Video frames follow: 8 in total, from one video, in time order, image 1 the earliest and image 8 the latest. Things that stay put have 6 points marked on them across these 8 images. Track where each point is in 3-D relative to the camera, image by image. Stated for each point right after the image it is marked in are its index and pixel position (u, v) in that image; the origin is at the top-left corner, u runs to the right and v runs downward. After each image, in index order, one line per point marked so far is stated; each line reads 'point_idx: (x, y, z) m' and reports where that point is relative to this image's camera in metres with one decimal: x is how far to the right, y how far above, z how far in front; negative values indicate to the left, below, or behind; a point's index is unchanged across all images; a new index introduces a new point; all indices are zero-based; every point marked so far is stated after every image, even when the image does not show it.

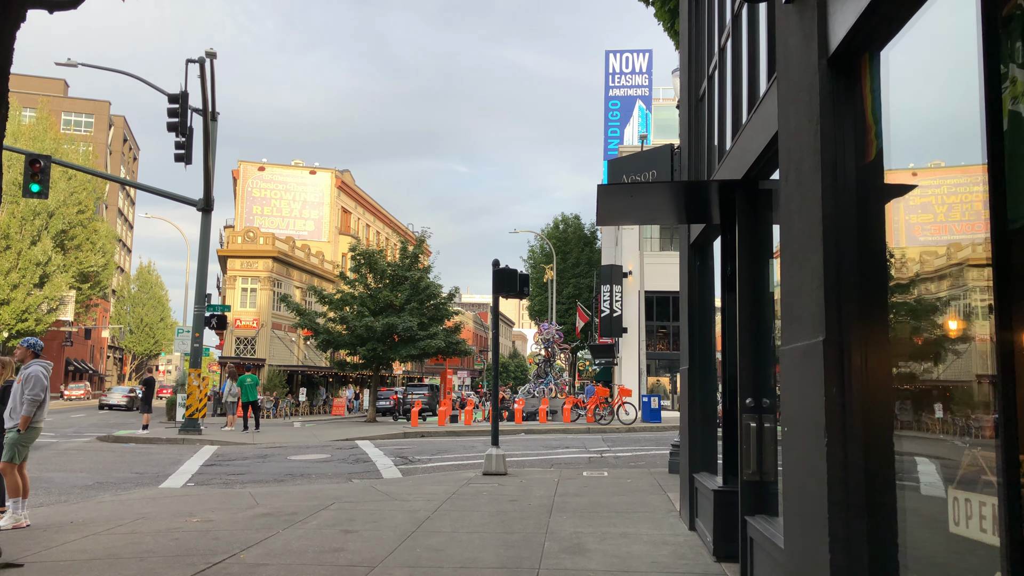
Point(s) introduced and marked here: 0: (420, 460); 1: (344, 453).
0: (-1.6, -2.9, +14.4) m
1: (-3.0, -3.0, +15.5) m
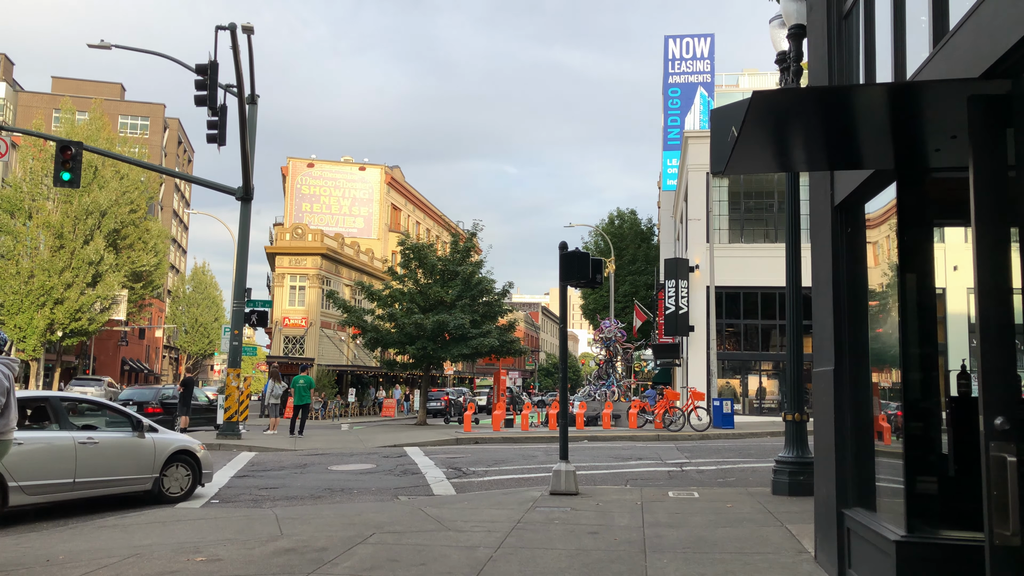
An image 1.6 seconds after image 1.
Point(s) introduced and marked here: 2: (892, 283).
0: (-0.6, -2.7, +12.8) m
1: (-2.0, -2.8, +13.9) m
2: (+2.3, 0.0, +5.1) m
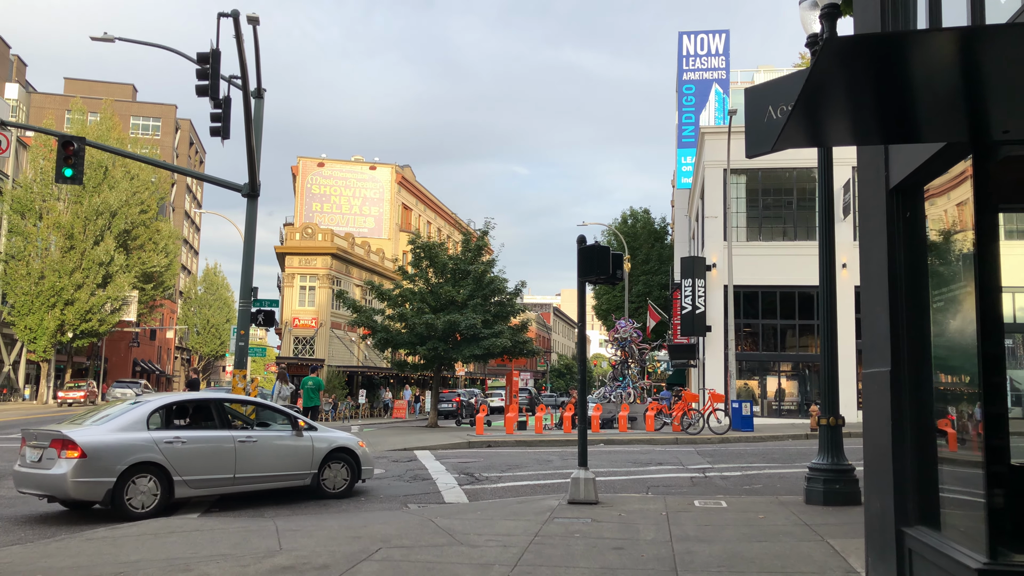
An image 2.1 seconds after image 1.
0: (-0.3, -2.7, +12.2) m
1: (-1.7, -2.8, +13.4) m
2: (+2.4, +0.1, +4.5) m
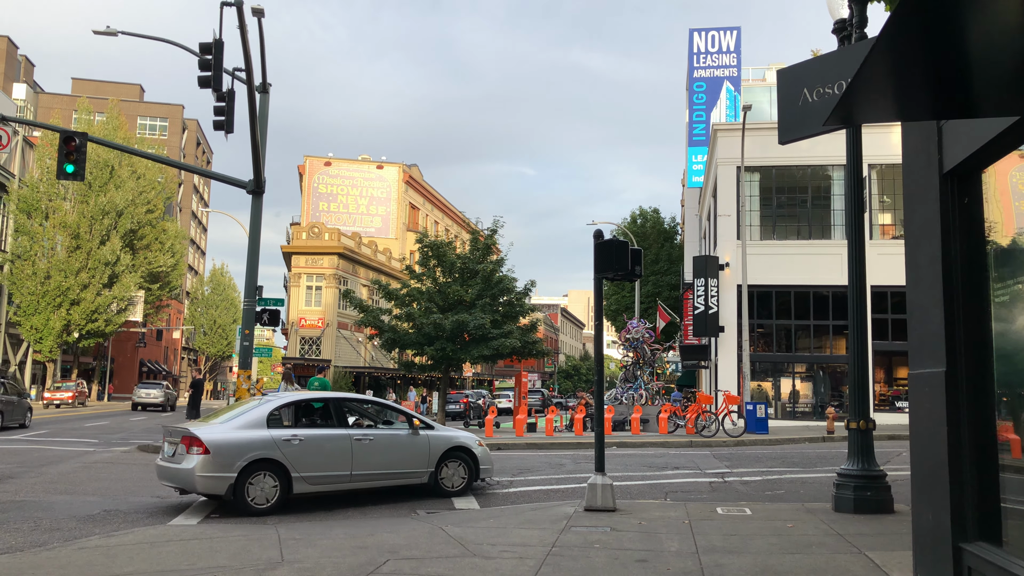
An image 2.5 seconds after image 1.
0: (-0.2, -2.7, +11.8) m
1: (-1.6, -2.8, +13.0) m
2: (+2.5, +0.1, +4.1) m
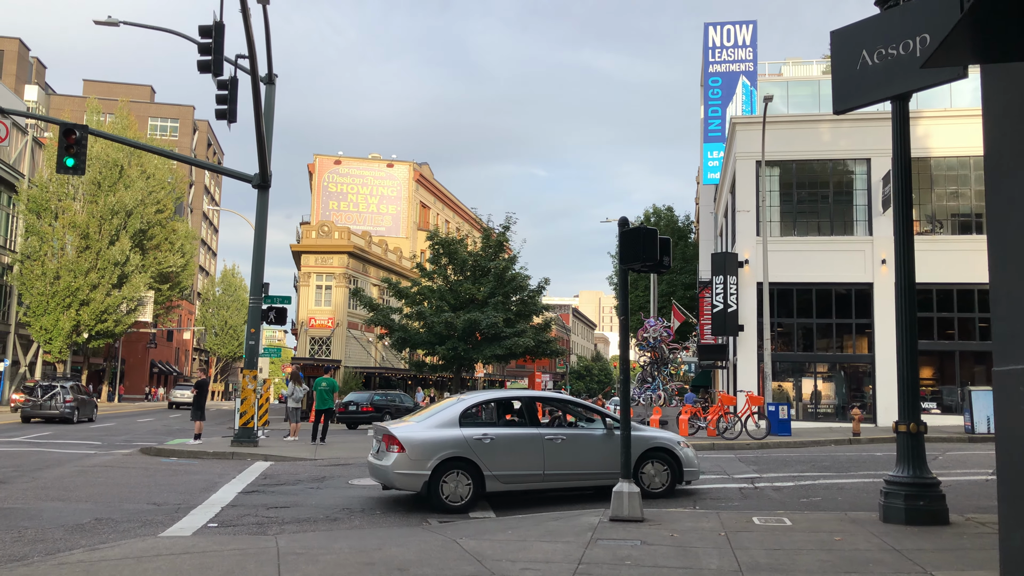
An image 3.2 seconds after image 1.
0: (0.0, -2.6, +11.1) m
1: (-1.3, -2.7, +12.3) m
2: (+2.6, +0.2, +3.4) m
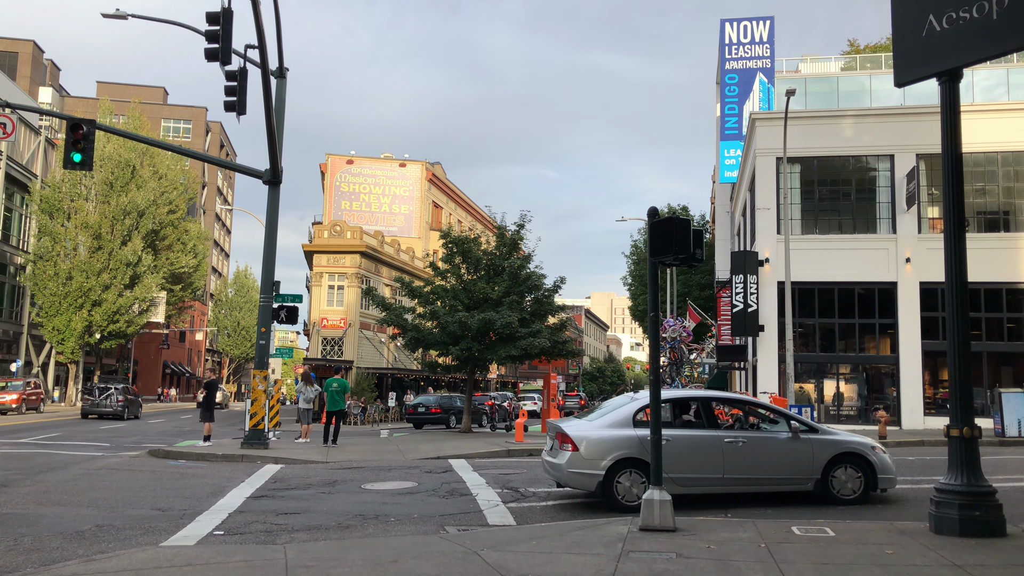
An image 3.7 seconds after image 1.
0: (+0.3, -2.6, +10.6) m
1: (-1.1, -2.6, +11.8) m
2: (+2.7, +0.3, +2.9) m
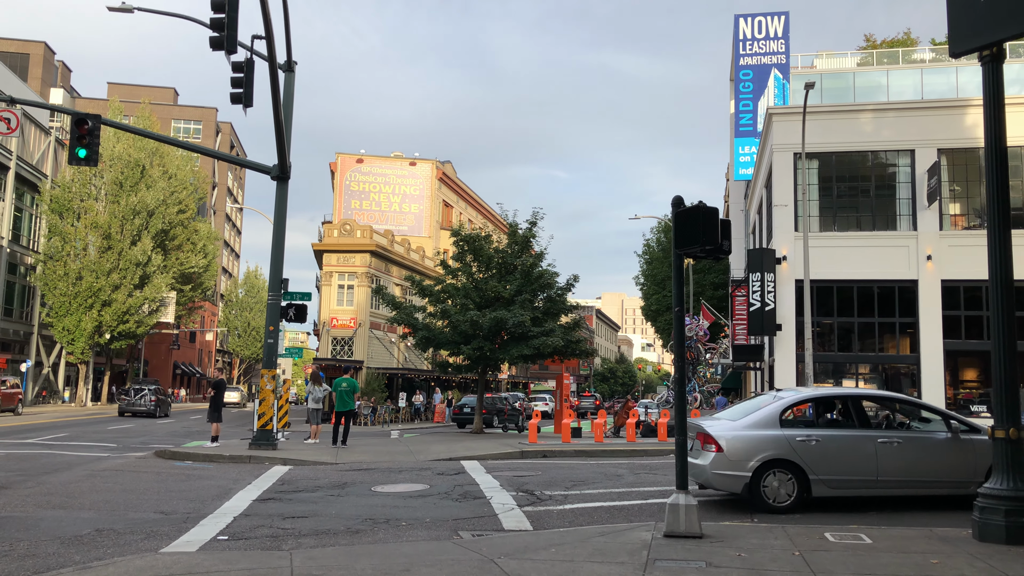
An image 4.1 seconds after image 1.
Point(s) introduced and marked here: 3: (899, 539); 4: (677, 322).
0: (+0.5, -2.5, +10.2) m
1: (-0.9, -2.6, +11.5) m
2: (+2.8, +0.3, +2.5) m
3: (+3.2, -2.1, +7.0) m
4: (+1.4, -0.3, +7.4) m
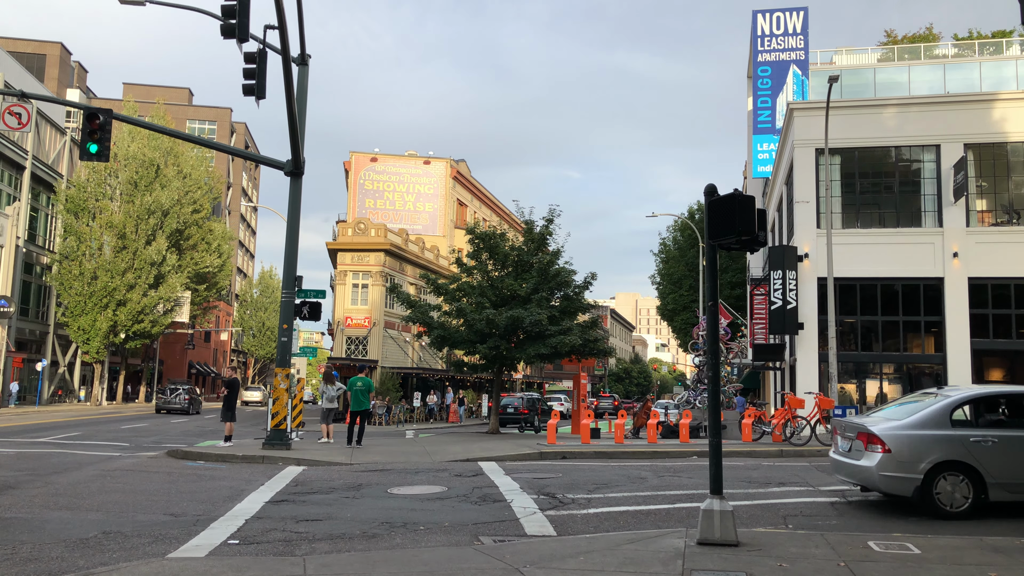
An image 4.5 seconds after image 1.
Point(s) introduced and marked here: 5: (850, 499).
0: (+0.7, -2.4, +9.9) m
1: (-0.6, -2.5, +11.1) m
2: (+3.0, +0.4, +2.1) m
3: (+3.4, -2.0, +6.6) m
4: (+1.6, -0.3, +7.0) m
5: (+3.8, -2.4, +9.8) m
